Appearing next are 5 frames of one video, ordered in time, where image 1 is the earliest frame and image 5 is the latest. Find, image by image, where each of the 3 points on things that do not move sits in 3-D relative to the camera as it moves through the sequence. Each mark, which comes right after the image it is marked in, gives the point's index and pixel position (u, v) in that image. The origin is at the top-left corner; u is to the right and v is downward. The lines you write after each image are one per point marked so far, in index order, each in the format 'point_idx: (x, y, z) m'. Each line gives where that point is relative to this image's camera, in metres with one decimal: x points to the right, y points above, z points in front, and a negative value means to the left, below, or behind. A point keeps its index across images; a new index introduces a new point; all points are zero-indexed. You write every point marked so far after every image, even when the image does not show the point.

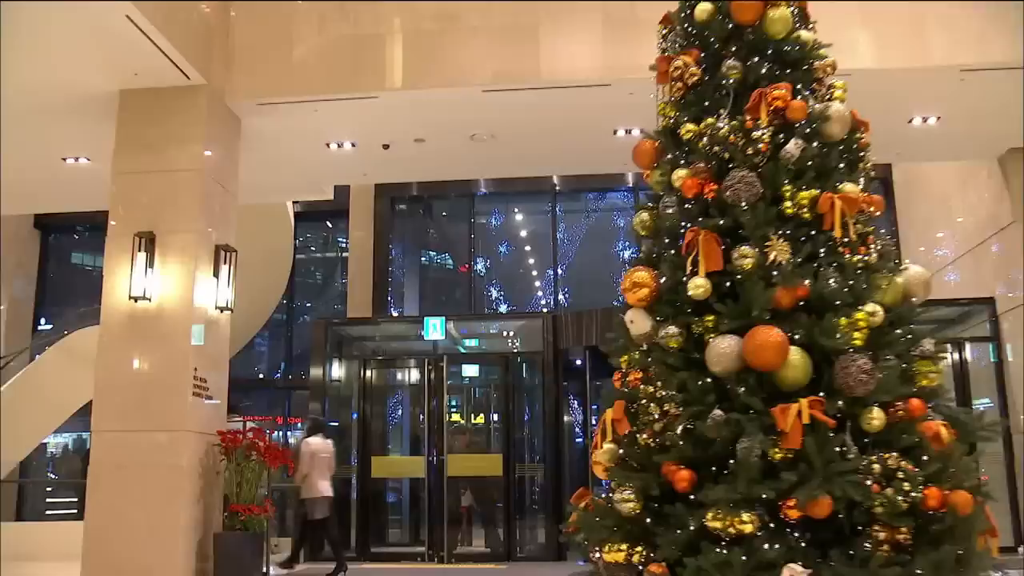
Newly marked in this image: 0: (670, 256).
0: (+0.6, +0.1, +5.8) m
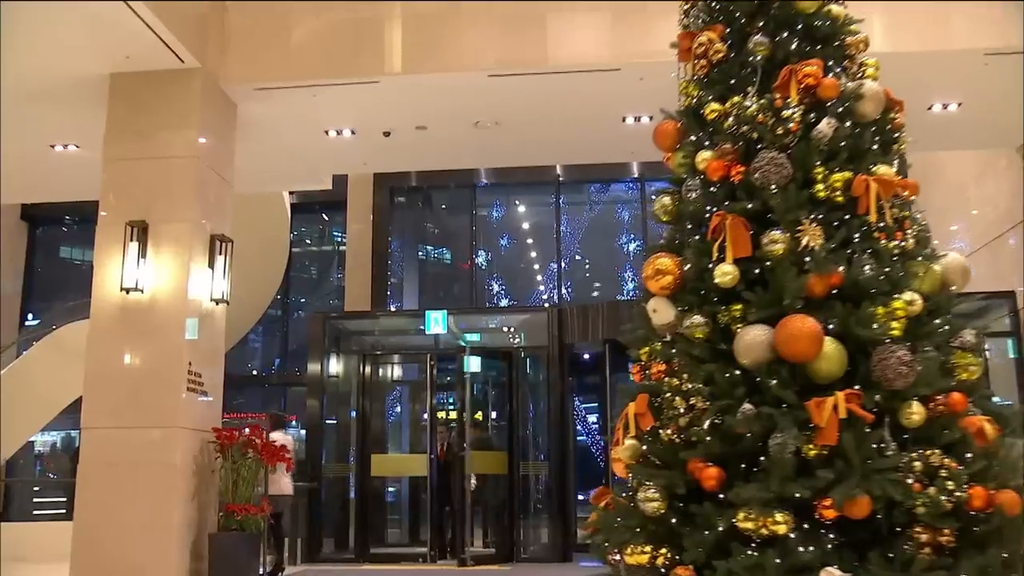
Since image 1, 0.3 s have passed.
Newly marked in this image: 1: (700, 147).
0: (+0.6, +0.2, +5.5) m
1: (+0.6, +0.5, +5.6) m
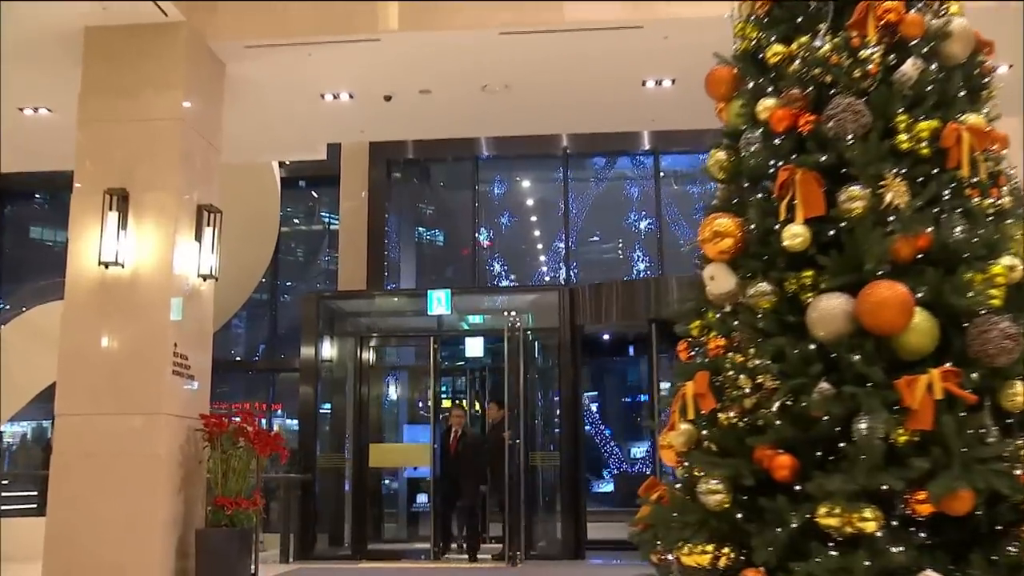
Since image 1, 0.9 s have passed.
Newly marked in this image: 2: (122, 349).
0: (+0.7, +0.3, +4.9) m
1: (+0.7, +0.6, +5.0) m
2: (-1.7, -0.3, +7.2) m
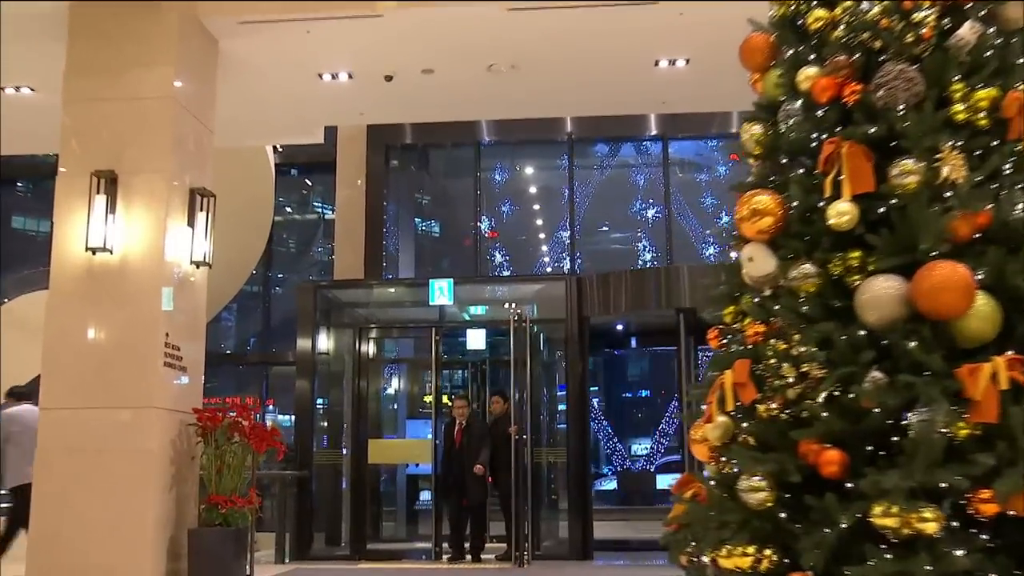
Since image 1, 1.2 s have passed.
0: (+0.8, +0.3, +4.5) m
1: (+0.8, +0.6, +4.6) m
2: (-1.6, -0.2, +6.8) m
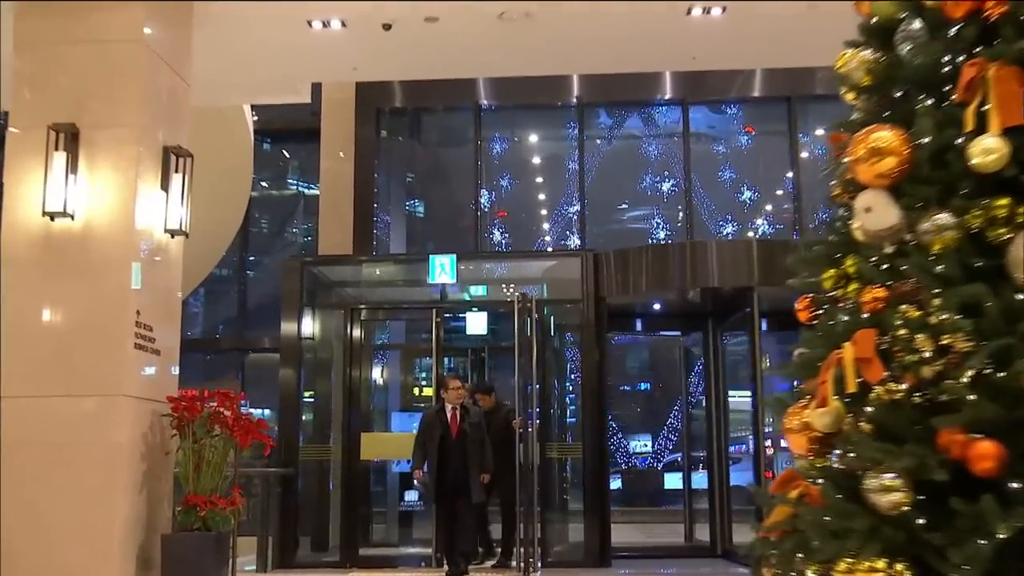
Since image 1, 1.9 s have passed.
0: (+0.9, +0.4, +3.7) m
1: (+1.0, +0.7, +3.8) m
2: (-1.6, -0.1, +5.9) m
